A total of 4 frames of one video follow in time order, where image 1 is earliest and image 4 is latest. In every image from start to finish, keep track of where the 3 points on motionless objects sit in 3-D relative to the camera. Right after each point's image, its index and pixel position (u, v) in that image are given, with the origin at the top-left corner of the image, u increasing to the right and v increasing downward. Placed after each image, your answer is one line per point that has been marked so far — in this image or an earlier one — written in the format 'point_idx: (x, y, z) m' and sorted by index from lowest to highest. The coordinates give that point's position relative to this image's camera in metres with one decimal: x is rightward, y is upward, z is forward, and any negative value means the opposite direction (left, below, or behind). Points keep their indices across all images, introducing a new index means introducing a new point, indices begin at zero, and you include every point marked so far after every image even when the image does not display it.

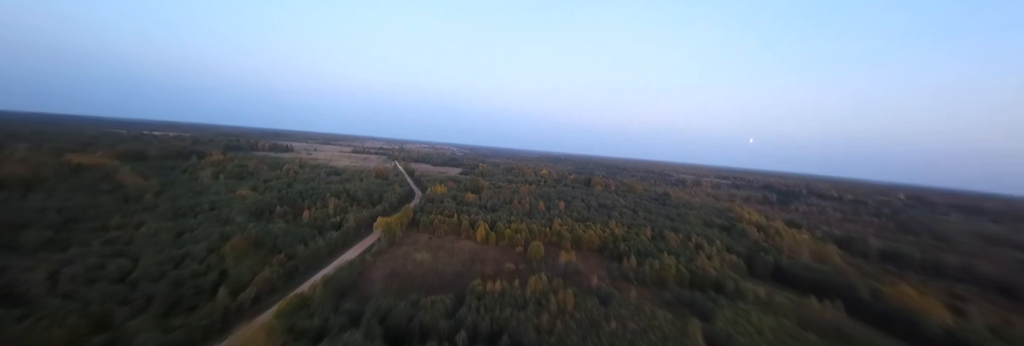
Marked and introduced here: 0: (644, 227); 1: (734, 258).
0: (+10.0, -4.2, +20.2) m
1: (+14.2, -5.5, +17.5) m
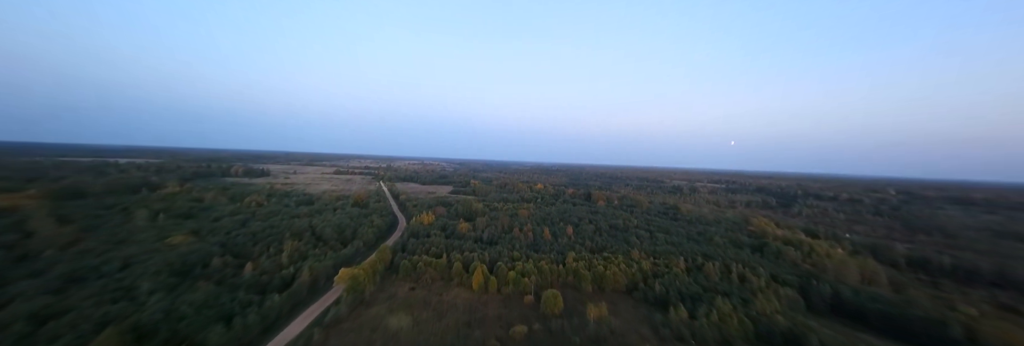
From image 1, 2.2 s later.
0: (+10.2, -5.3, +17.0) m
1: (+14.6, -6.3, +14.4) m
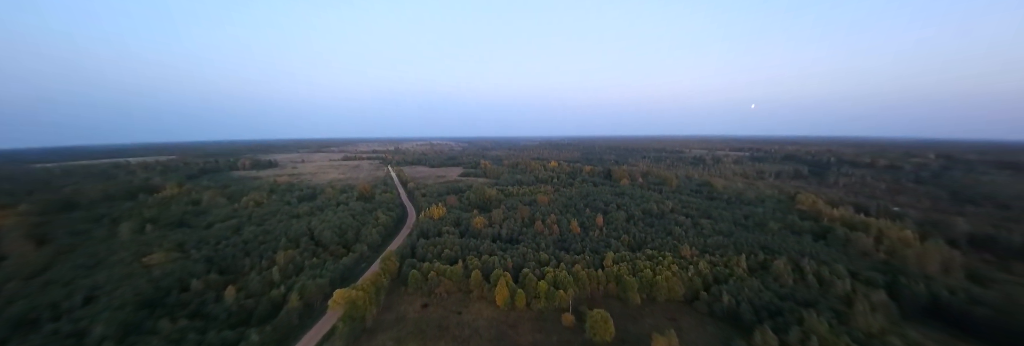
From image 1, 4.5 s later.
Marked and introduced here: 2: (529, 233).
0: (+11.6, -4.2, +14.3) m
1: (+15.9, -5.2, +11.7) m
2: (+1.1, -3.7, +16.9) m
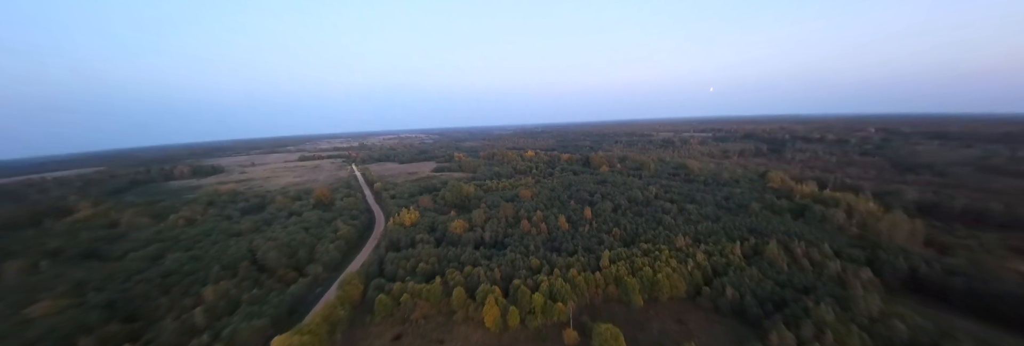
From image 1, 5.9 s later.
0: (+10.8, -3.4, +13.8) m
1: (+15.5, -4.3, +11.6) m
2: (+0.1, -3.4, +15.4) m
